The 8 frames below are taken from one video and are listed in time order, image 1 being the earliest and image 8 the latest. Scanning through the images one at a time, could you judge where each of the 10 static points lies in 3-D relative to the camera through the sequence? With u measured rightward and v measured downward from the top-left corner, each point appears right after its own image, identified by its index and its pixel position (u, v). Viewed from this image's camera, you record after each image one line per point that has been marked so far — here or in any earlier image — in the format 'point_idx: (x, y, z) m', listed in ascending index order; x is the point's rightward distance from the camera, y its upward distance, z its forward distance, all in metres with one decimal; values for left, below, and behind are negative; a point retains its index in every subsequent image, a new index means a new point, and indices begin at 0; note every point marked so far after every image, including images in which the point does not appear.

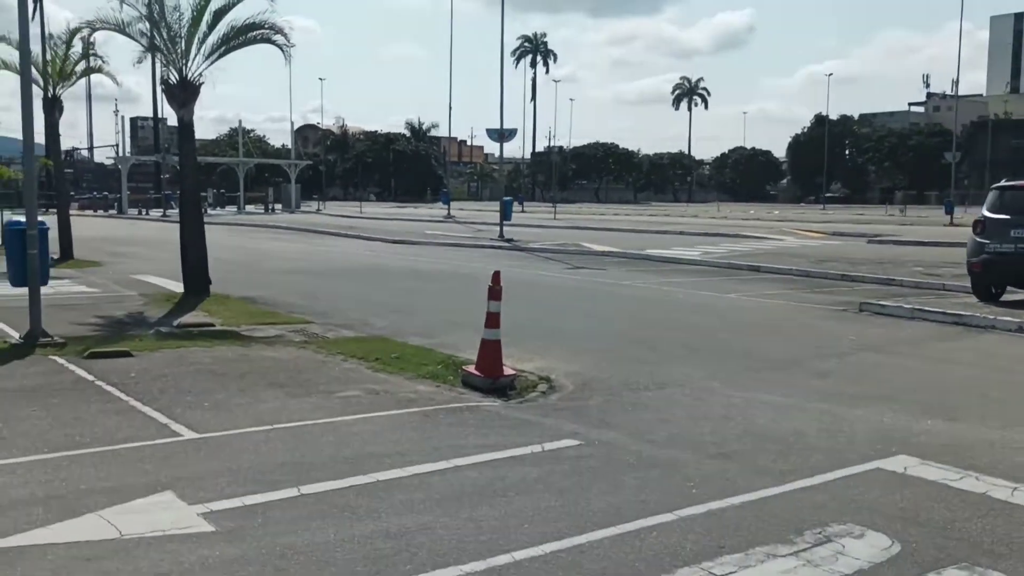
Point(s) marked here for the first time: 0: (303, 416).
0: (-1.8, -1.1, +8.3) m
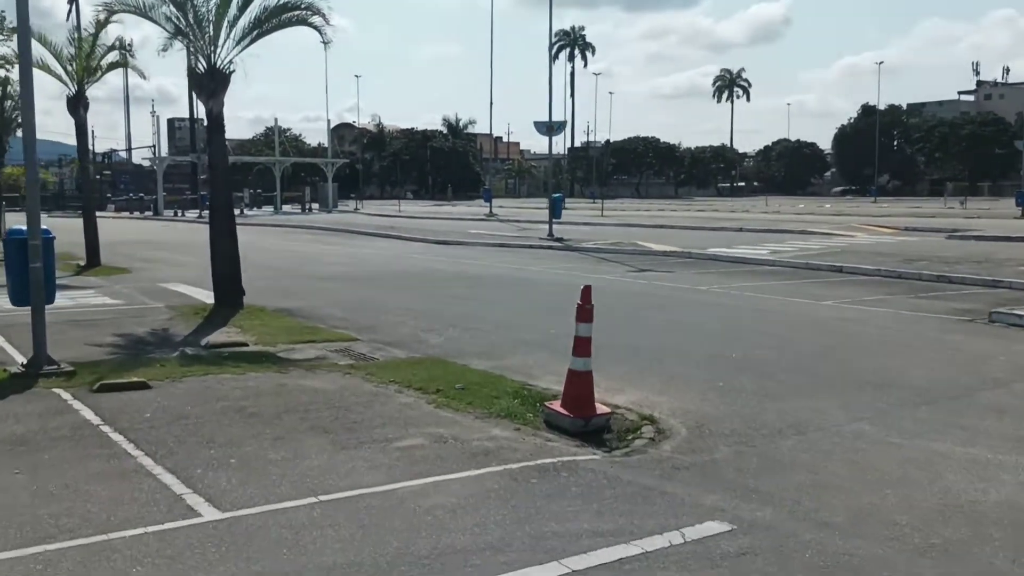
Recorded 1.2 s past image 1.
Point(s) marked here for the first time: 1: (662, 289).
0: (-1.1, -1.3, +6.5) m
1: (+2.7, 0.0, +17.5) m
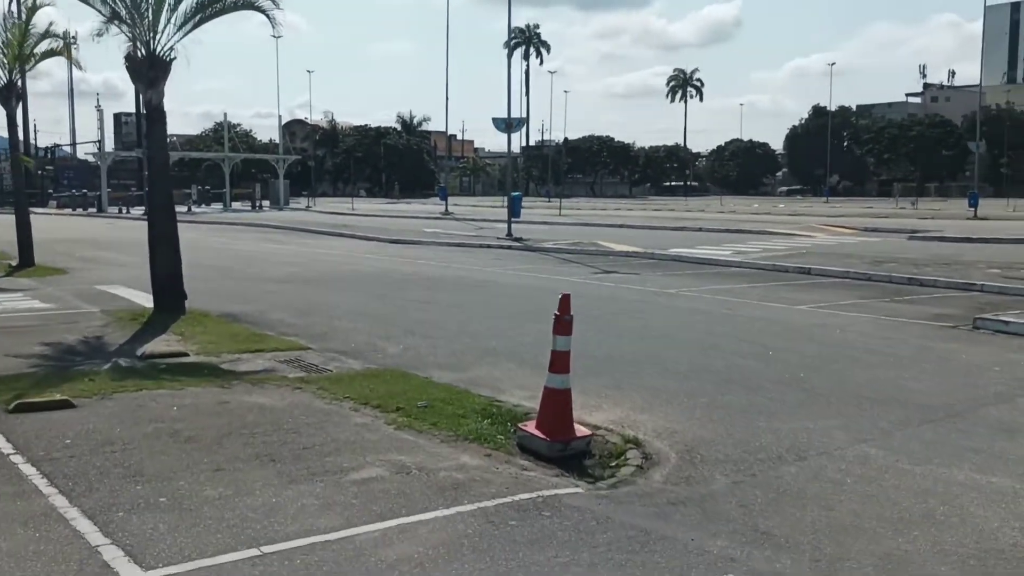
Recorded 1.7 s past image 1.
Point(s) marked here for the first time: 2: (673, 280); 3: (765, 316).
0: (-1.2, -1.4, +5.6) m
1: (+2.1, -0.1, +16.8) m
2: (+3.3, +0.2, +19.8) m
3: (+3.7, -0.4, +13.8) m
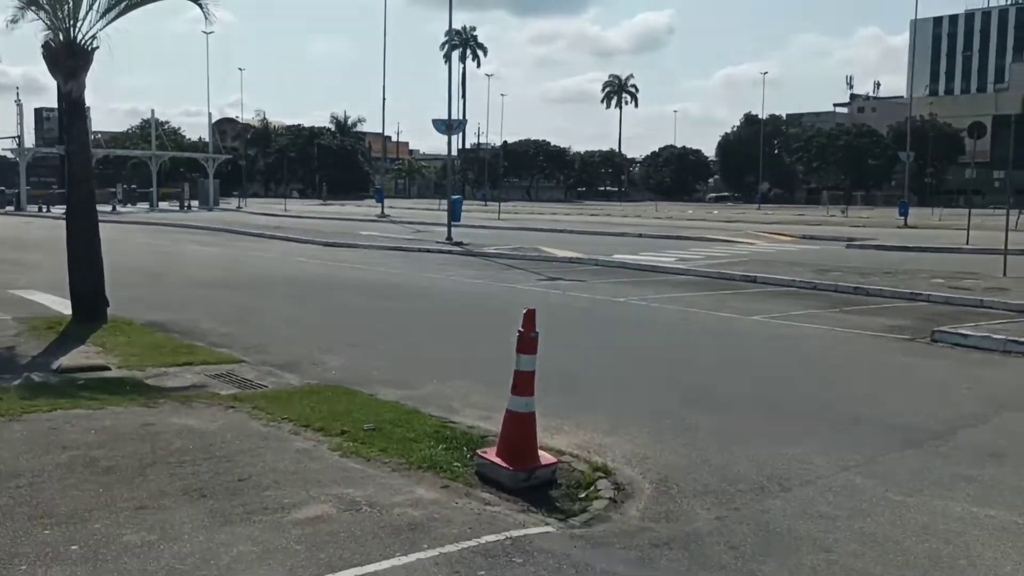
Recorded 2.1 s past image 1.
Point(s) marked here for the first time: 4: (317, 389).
0: (-1.4, -1.5, +4.9) m
1: (+1.1, -0.2, +16.2) m
2: (+2.2, 0.0, +19.3) m
3: (+2.9, -0.6, +13.4) m
4: (-2.0, -1.0, +9.8) m
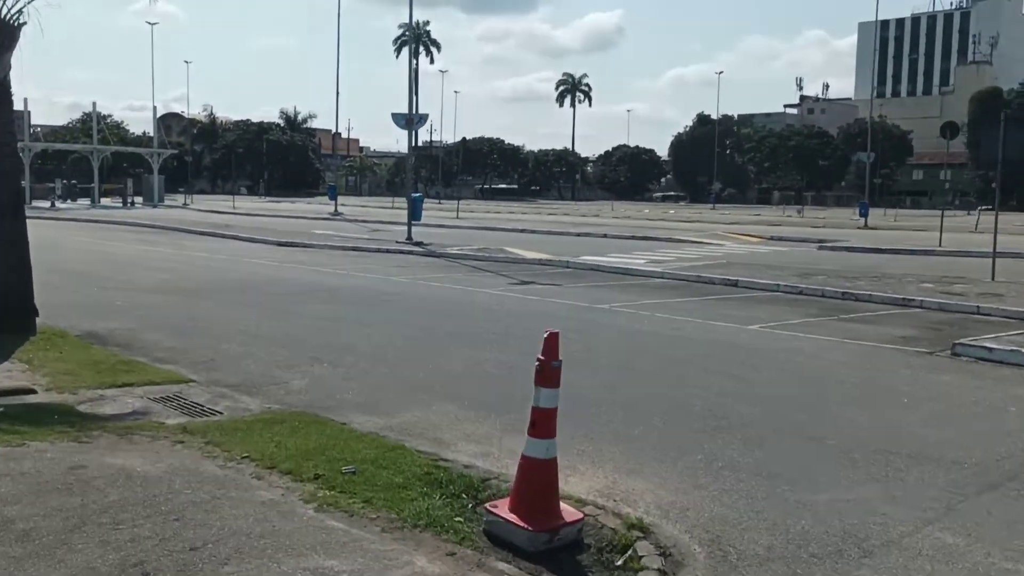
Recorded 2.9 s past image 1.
0: (-1.2, -1.6, +3.5) m
1: (+0.7, -0.3, +15.0) m
2: (+1.6, -0.1, +18.2) m
3: (+2.7, -0.7, +12.3) m
4: (-2.0, -1.1, +8.5) m
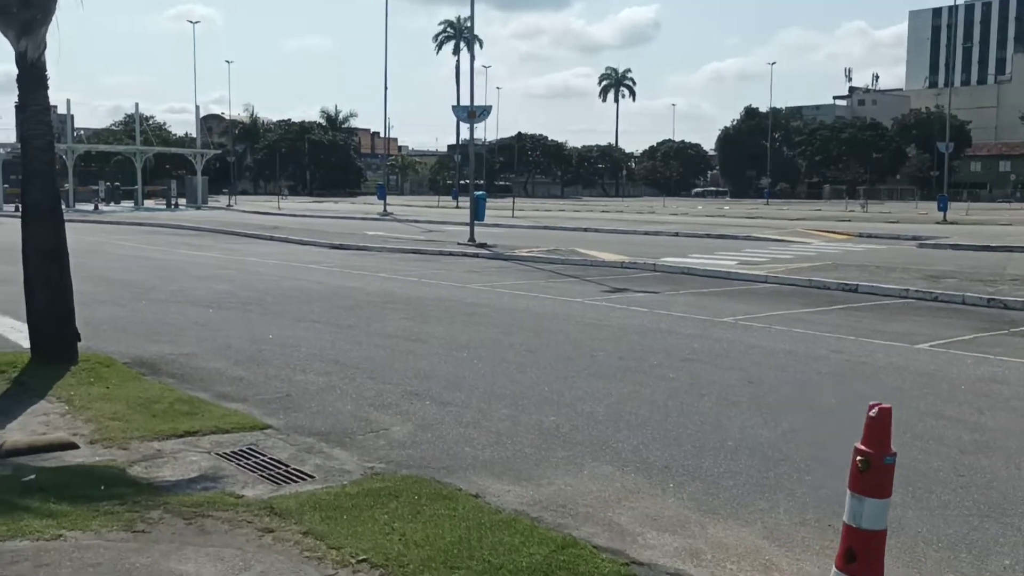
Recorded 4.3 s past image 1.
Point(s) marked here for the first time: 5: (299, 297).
0: (-0.1, -1.8, +1.5) m
1: (+2.2, -0.5, +12.9) m
2: (+3.3, -0.2, +16.0) m
3: (+4.1, -0.8, +10.1) m
4: (-0.8, -1.3, +6.4) m
5: (-3.5, -0.2, +15.6) m
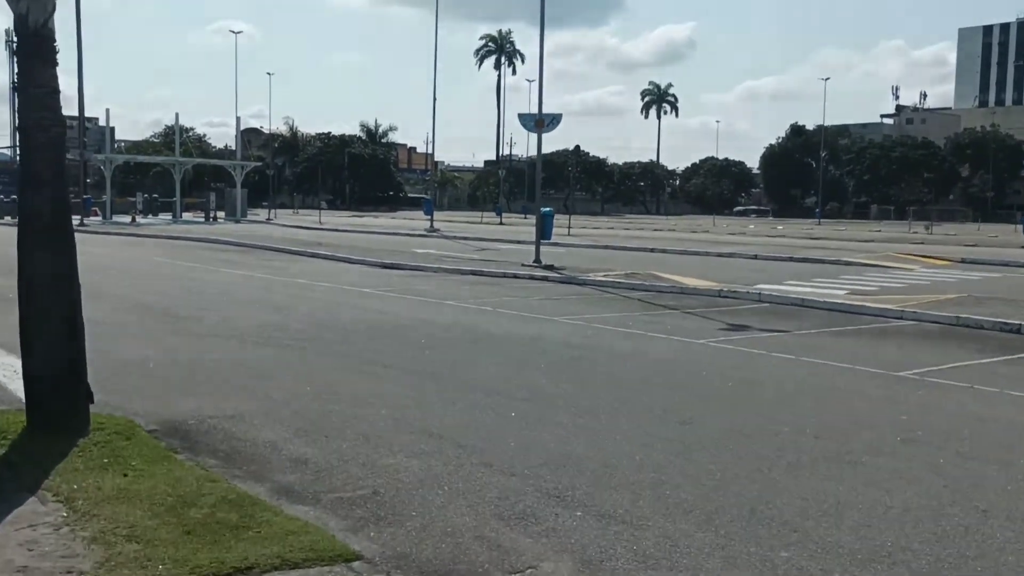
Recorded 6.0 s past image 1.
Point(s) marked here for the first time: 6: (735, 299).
0: (+0.8, -2.0, -1.2) m
1: (+3.6, -1.0, +10.1) m
2: (+4.7, -0.8, +13.1) m
3: (+5.3, -1.3, +7.2) m
4: (+0.3, -1.7, +3.7) m
5: (-2.1, -0.6, +13.0) m
6: (+4.4, -0.2, +19.0) m
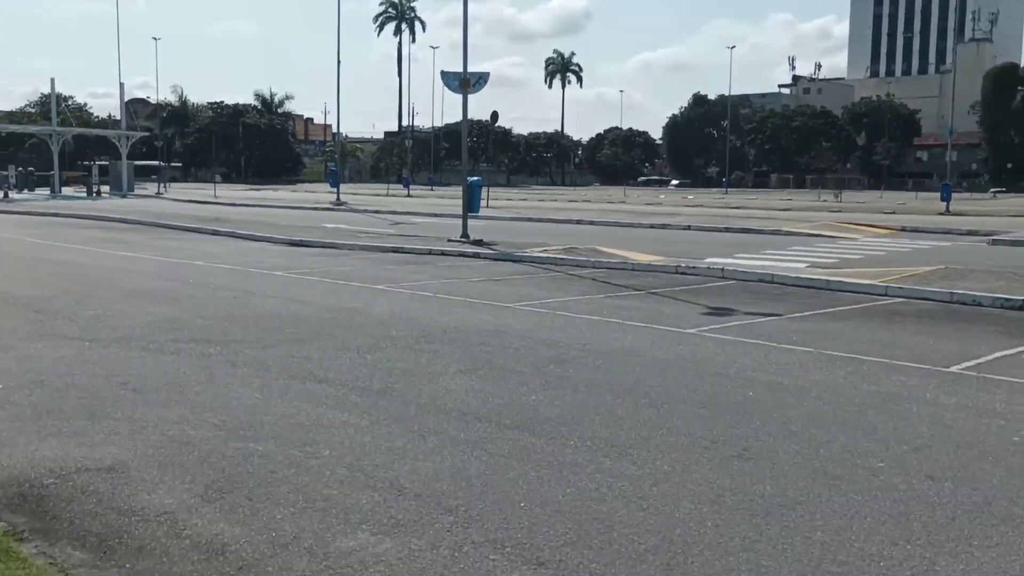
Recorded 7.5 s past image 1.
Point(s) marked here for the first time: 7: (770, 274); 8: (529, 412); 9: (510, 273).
0: (+1.8, -2.2, -3.4) m
1: (+3.4, -0.8, +8.2) m
2: (+4.2, -0.5, +11.3) m
3: (+5.4, -1.2, +5.5) m
4: (+0.8, -1.7, +1.5) m
5: (-2.6, -0.5, +10.4) m
6: (+3.3, +0.3, +17.1) m
7: (+4.5, +0.2, +17.0) m
8: (+0.1, -0.9, +7.1) m
9: (0.0, +0.3, +17.1) m
